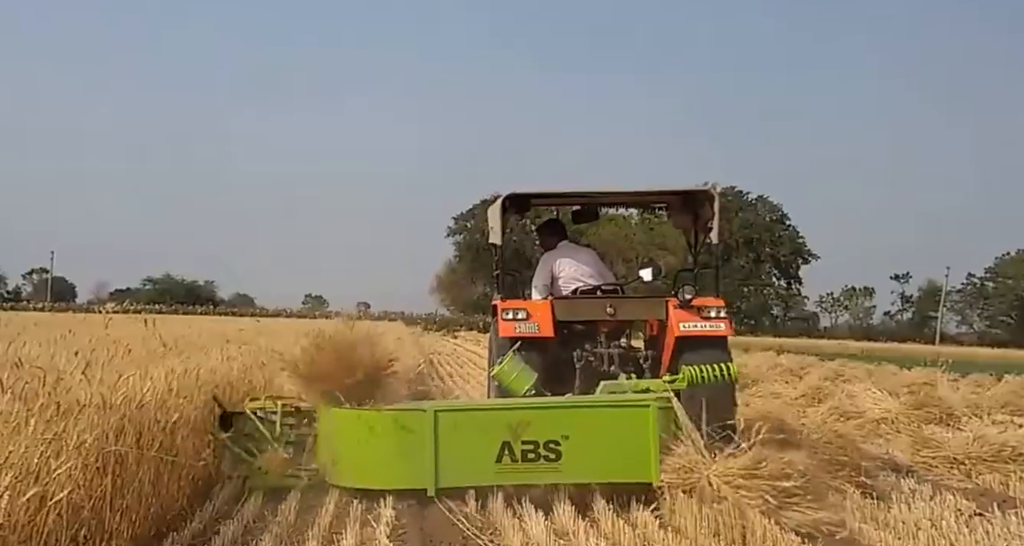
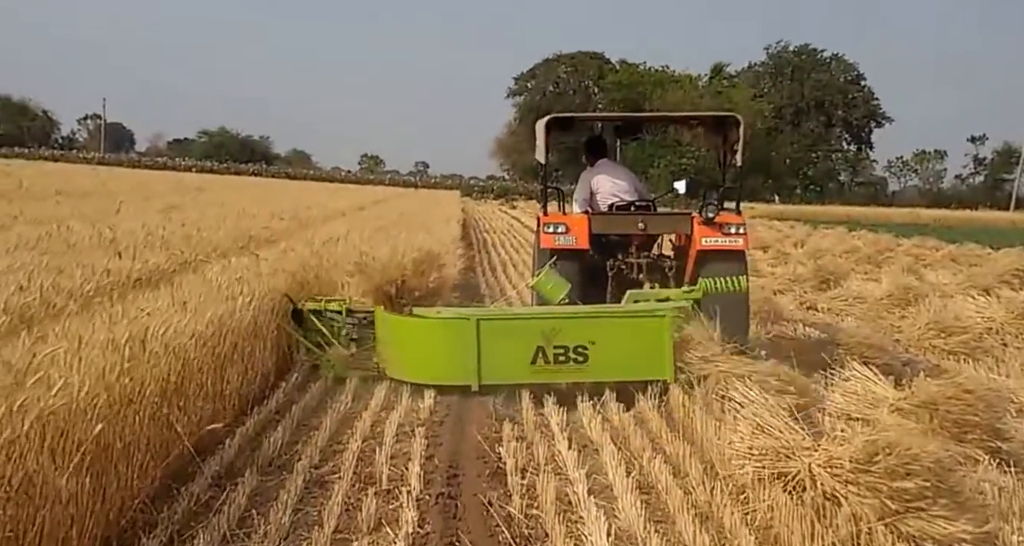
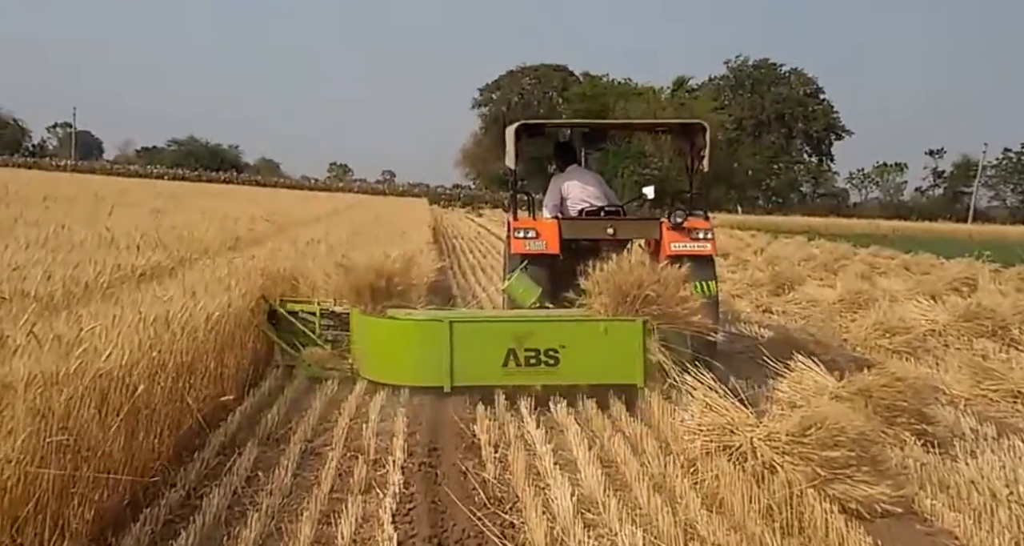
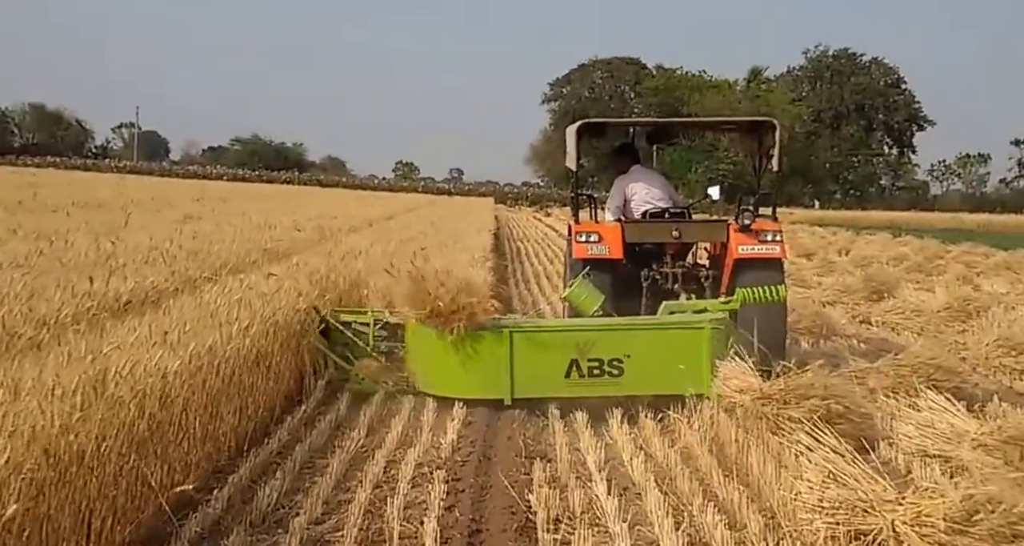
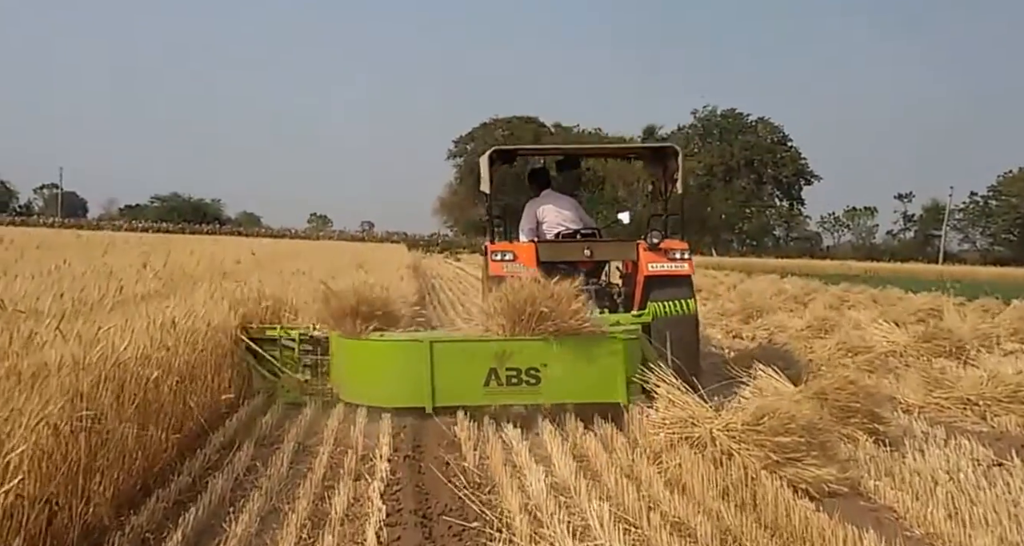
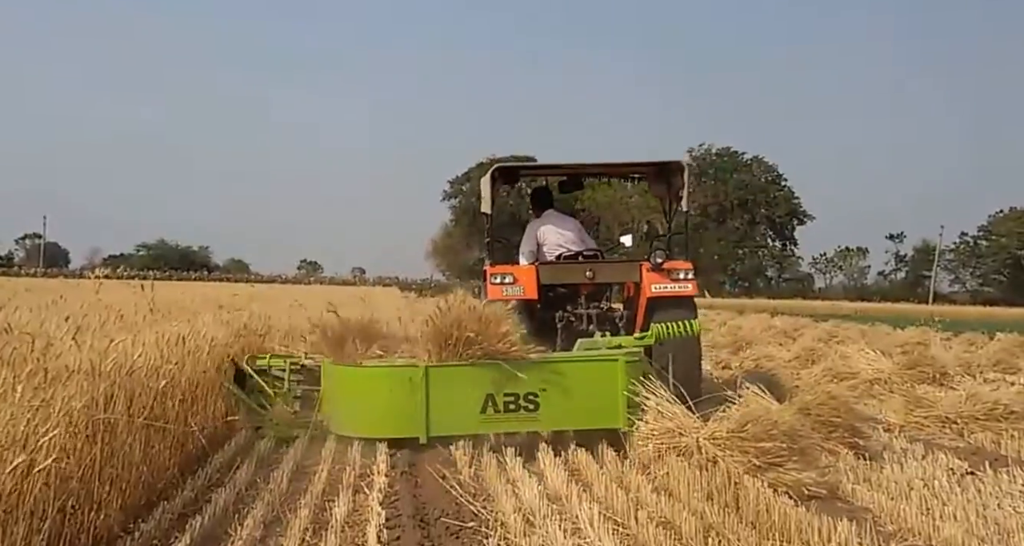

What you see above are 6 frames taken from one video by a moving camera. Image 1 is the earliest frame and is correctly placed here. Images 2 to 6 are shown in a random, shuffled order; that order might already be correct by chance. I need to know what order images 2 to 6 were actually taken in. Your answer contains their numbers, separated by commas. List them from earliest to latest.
6, 5, 3, 2, 4
